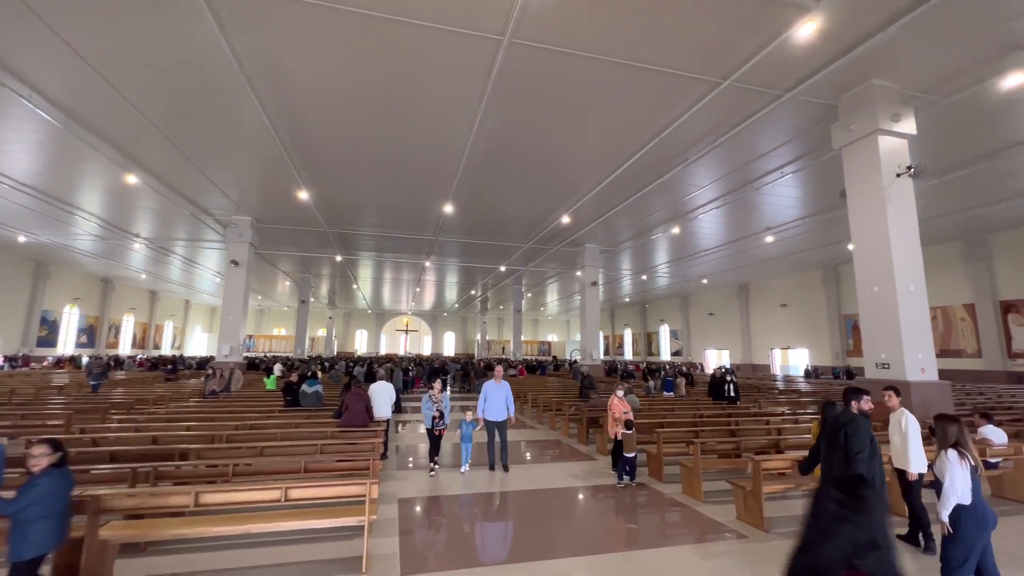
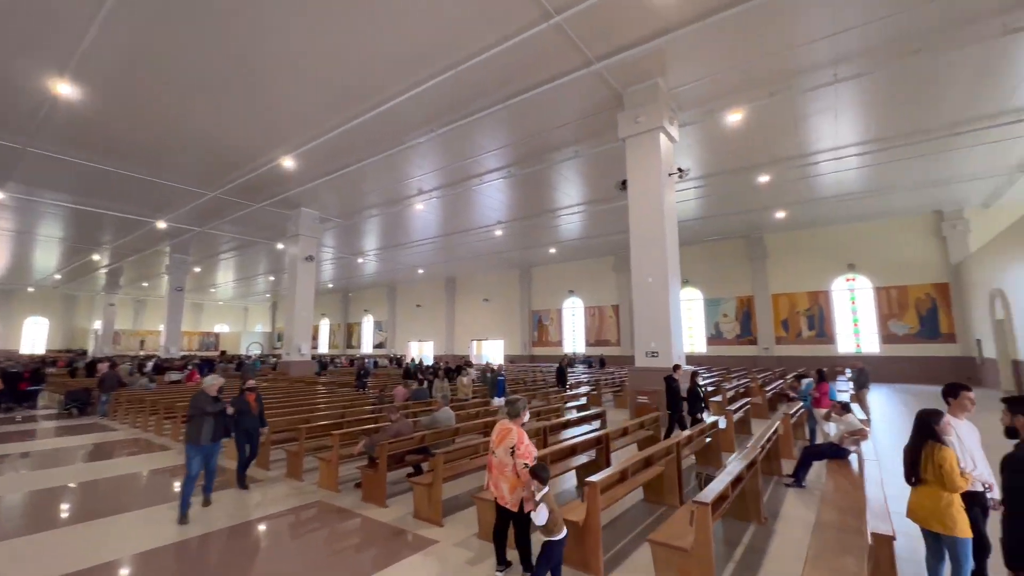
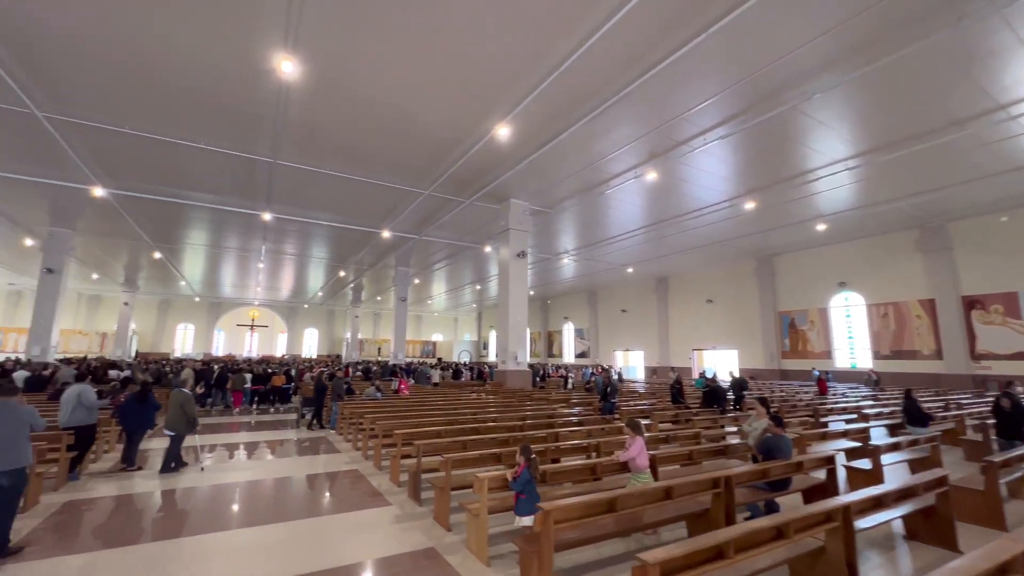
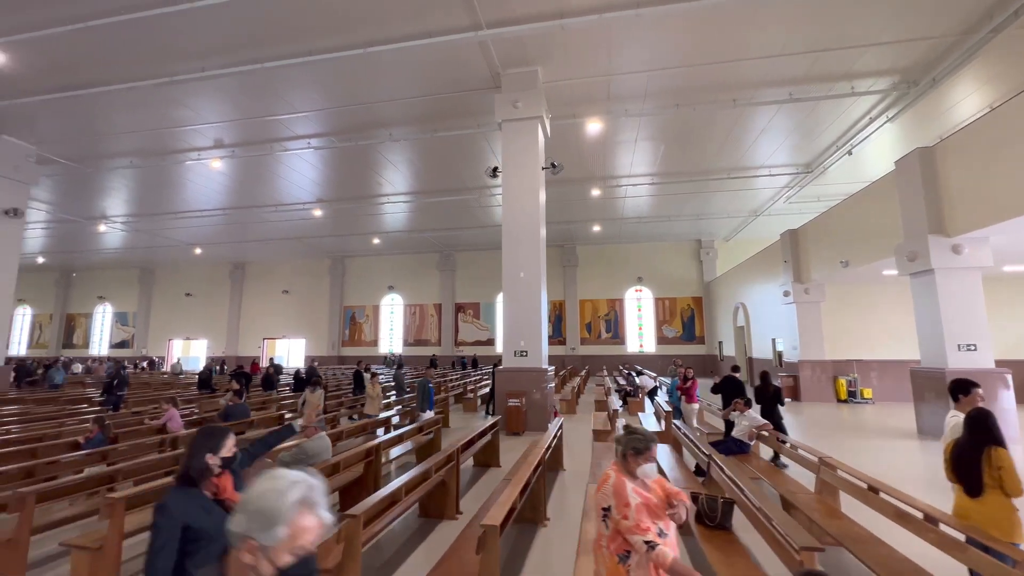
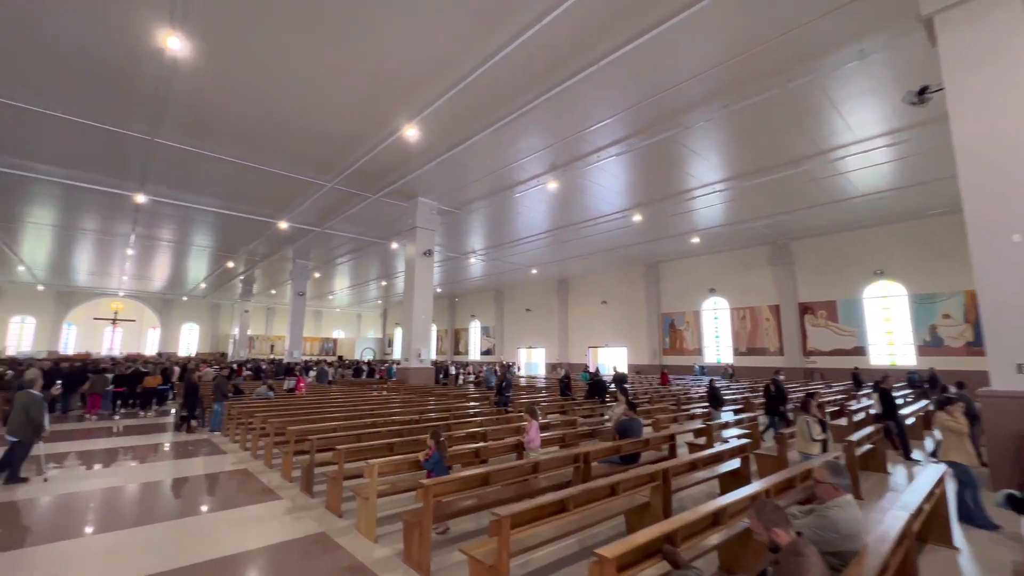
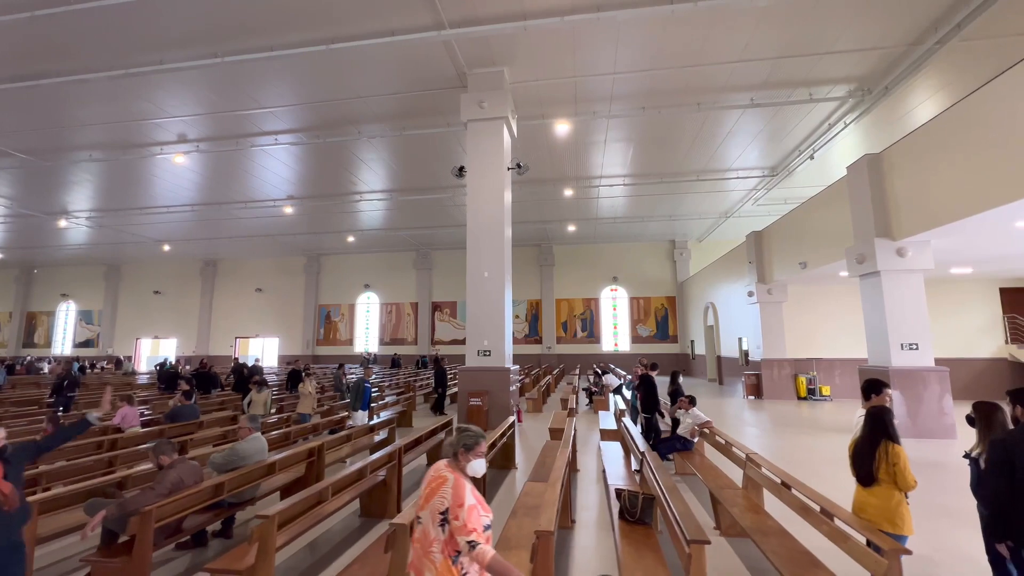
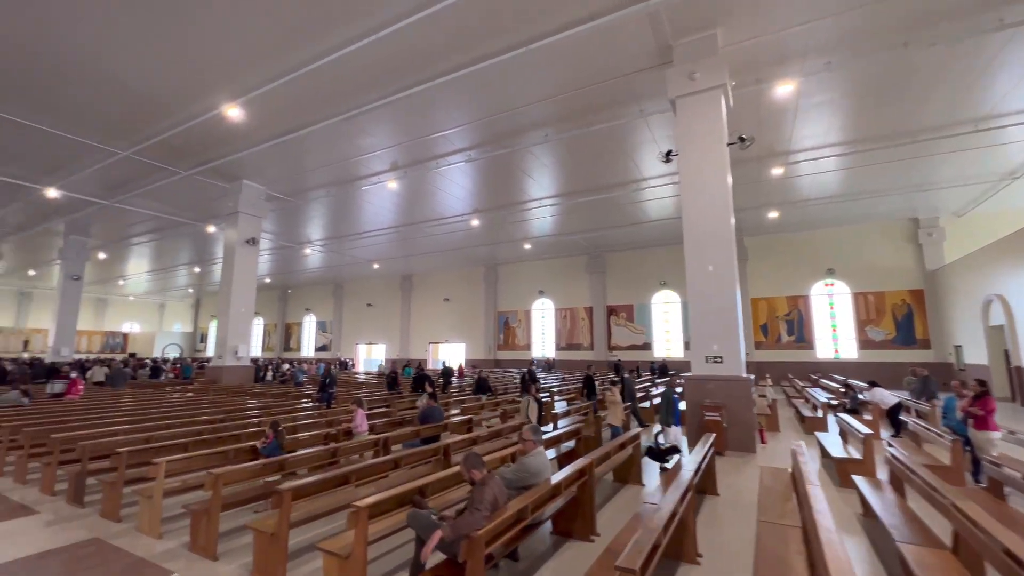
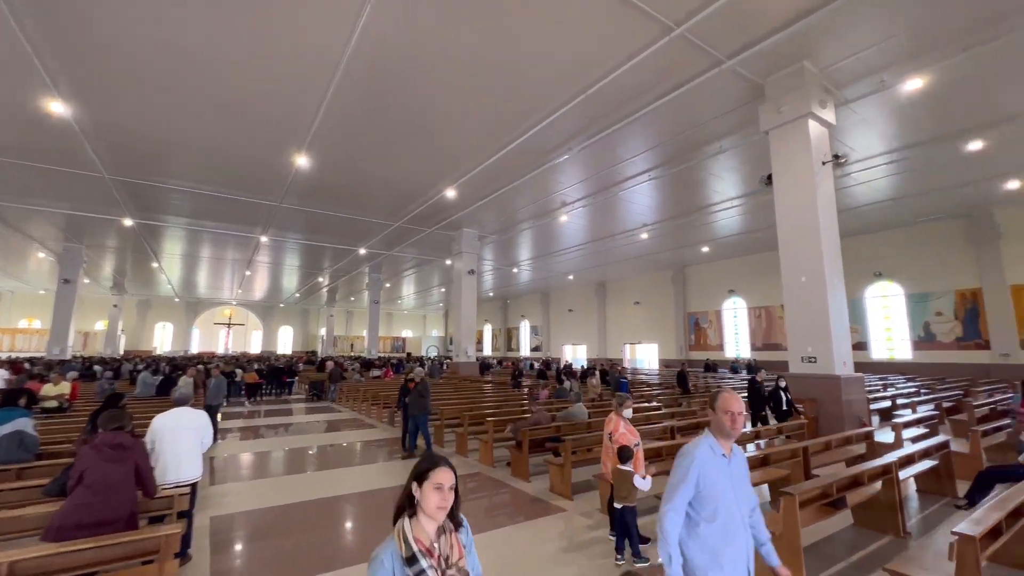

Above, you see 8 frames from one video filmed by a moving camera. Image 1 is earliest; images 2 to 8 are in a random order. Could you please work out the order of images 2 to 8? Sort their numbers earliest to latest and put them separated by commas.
8, 2, 6, 4, 7, 5, 3
